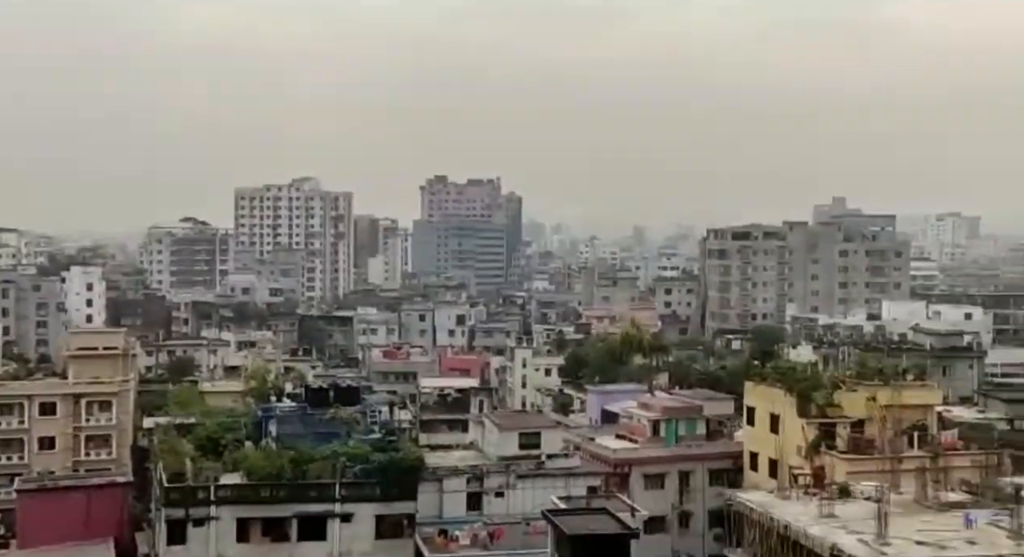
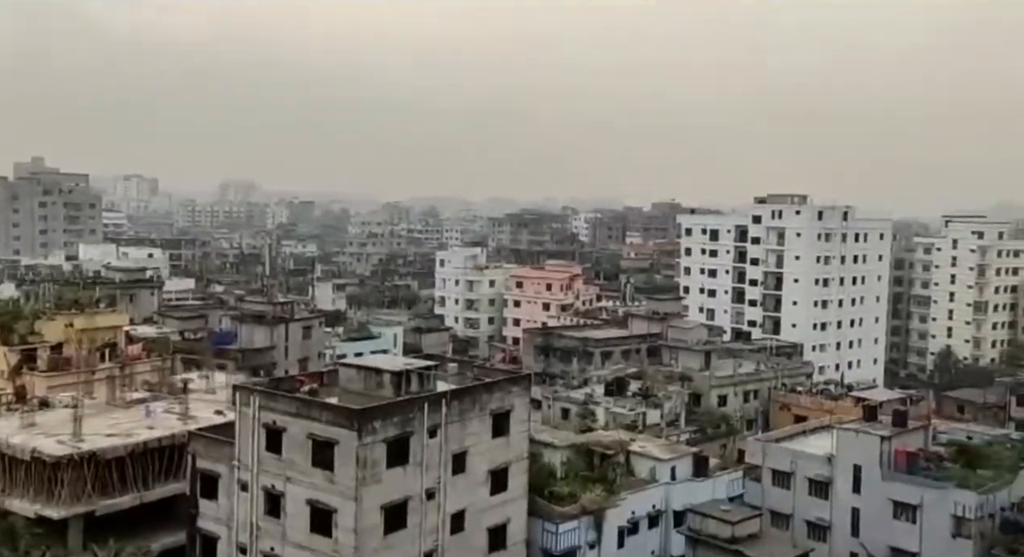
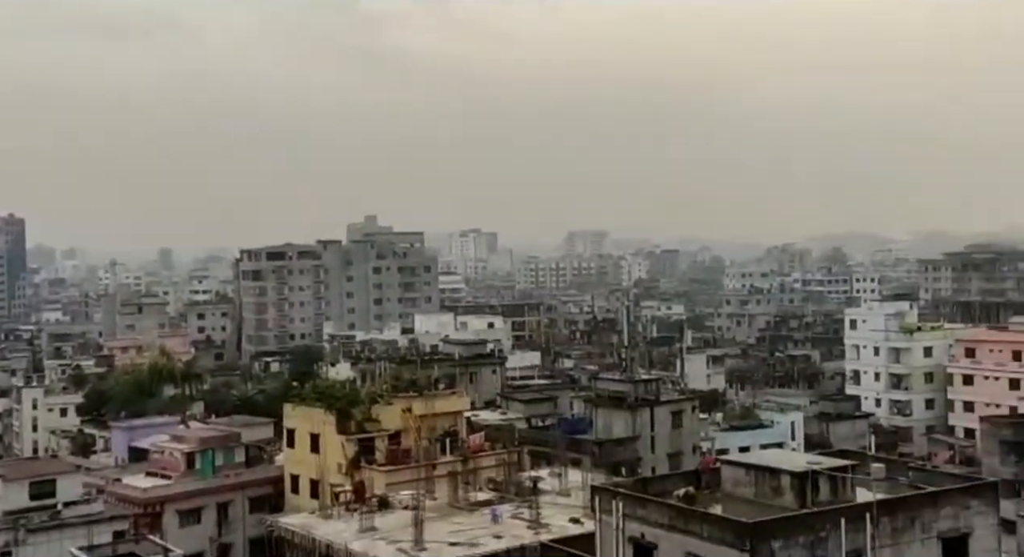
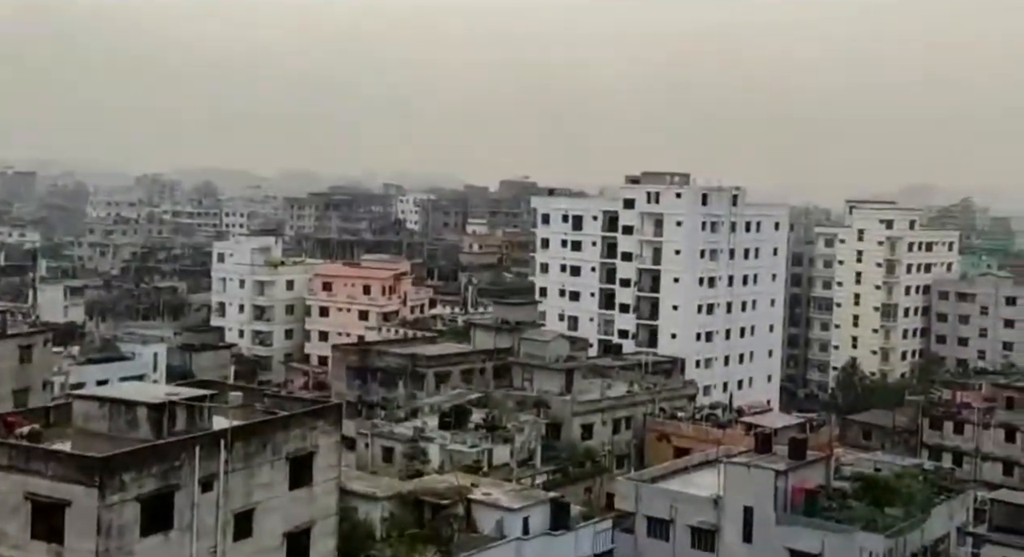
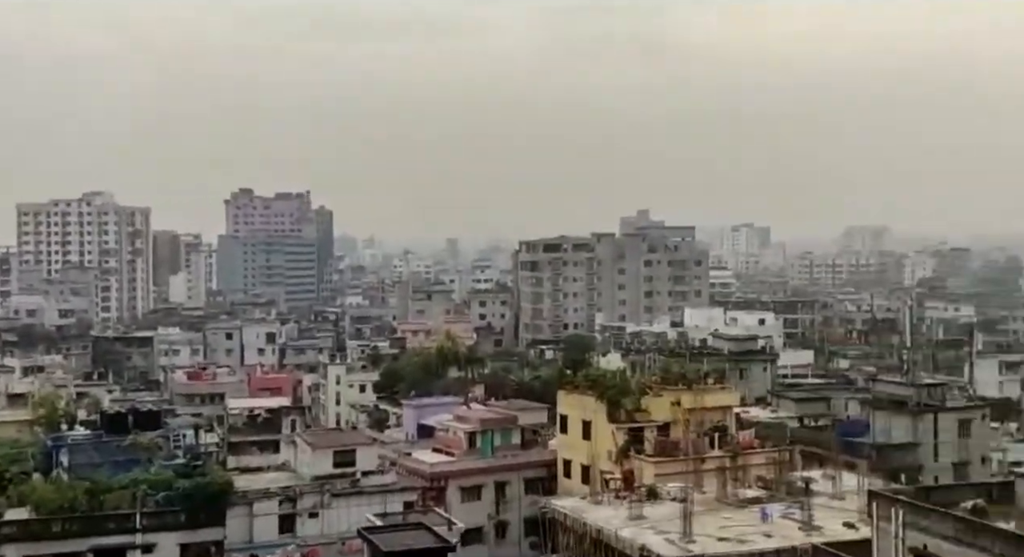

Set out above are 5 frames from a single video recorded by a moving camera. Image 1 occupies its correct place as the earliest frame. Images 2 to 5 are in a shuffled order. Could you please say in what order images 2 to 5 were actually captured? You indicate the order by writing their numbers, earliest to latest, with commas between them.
5, 3, 2, 4
